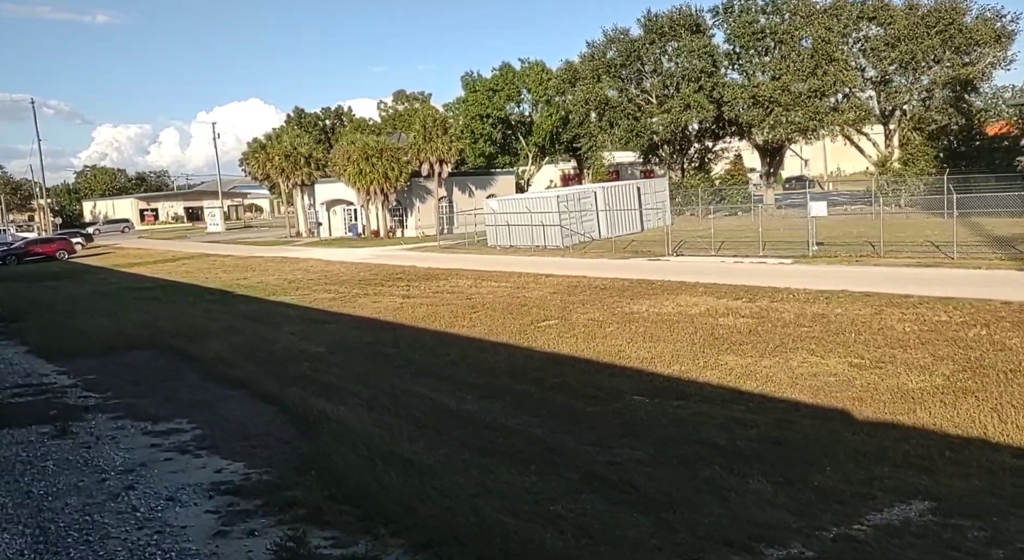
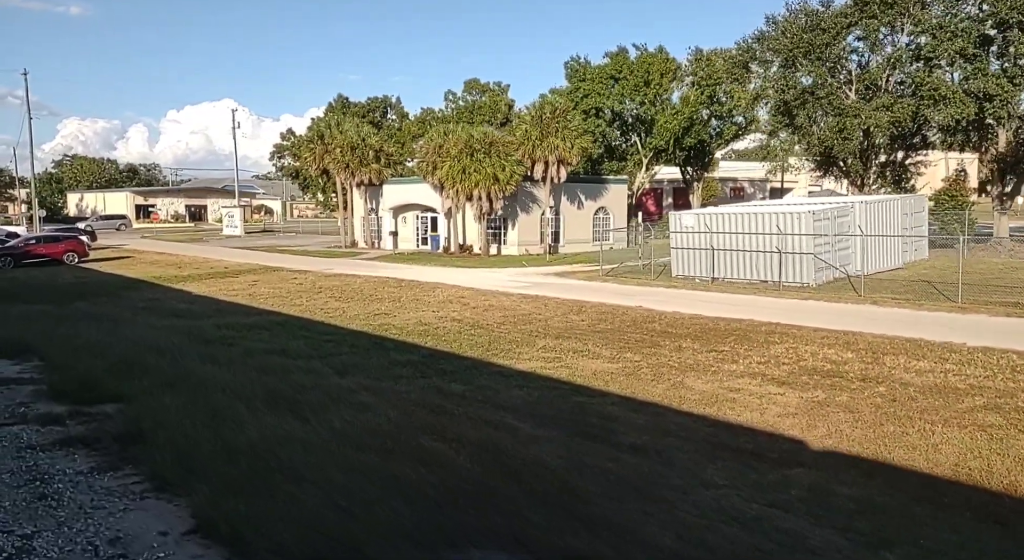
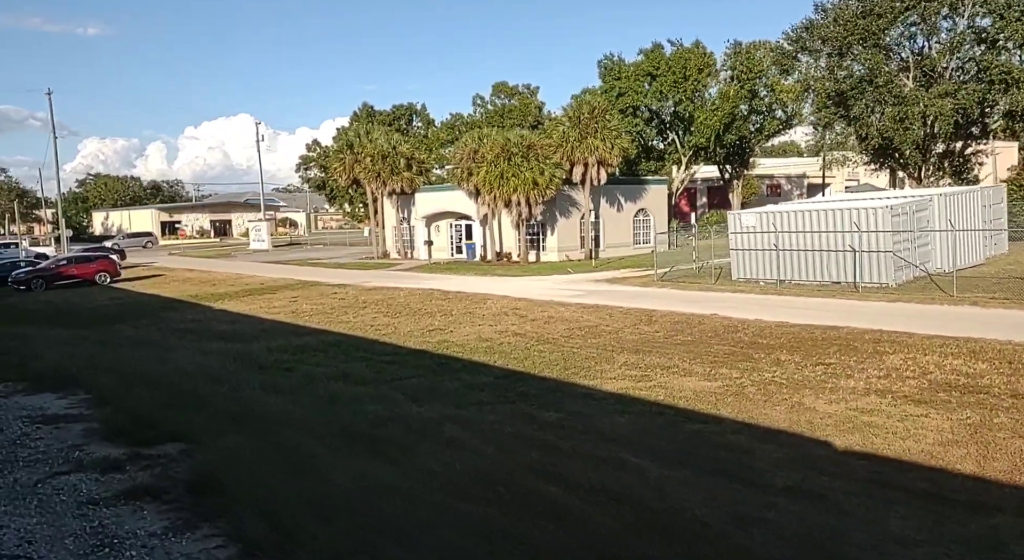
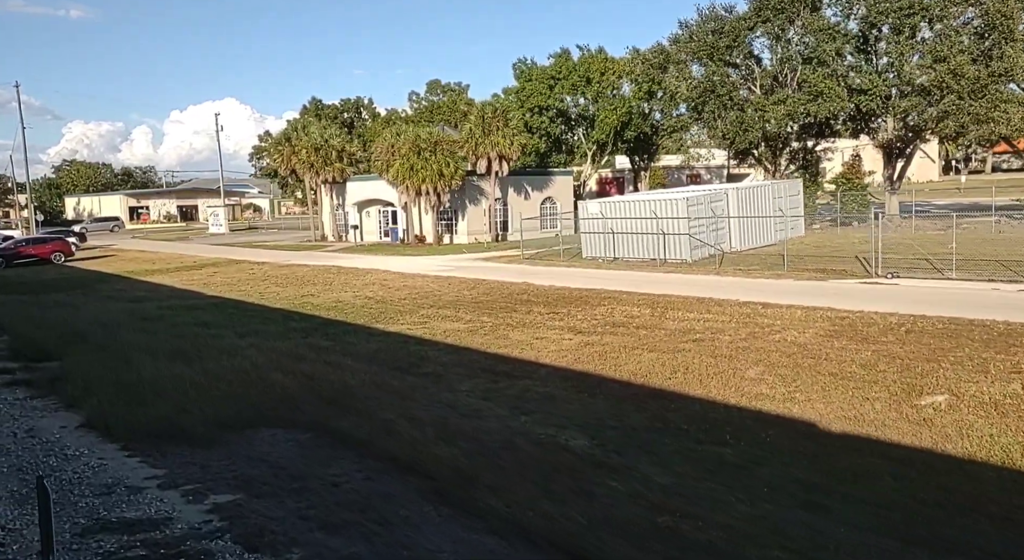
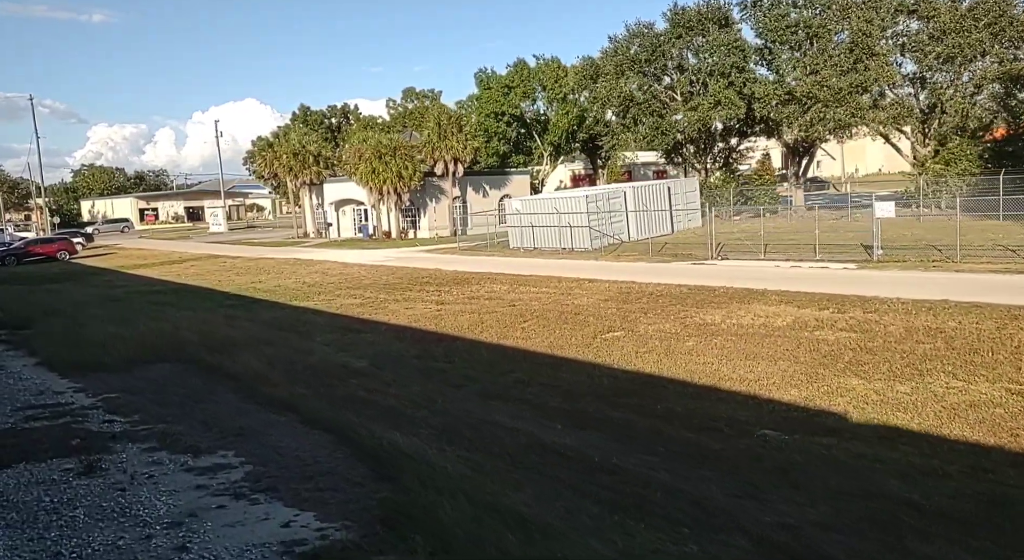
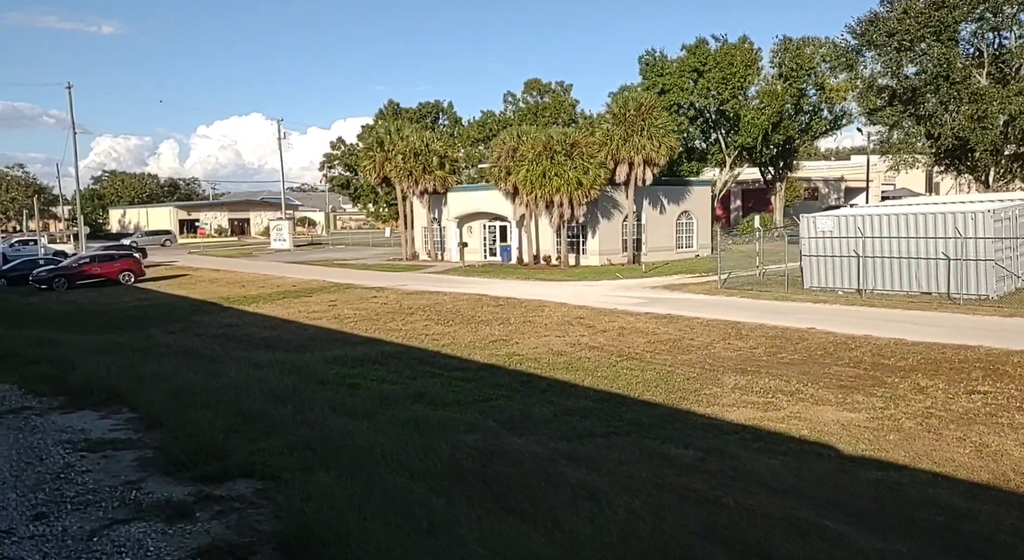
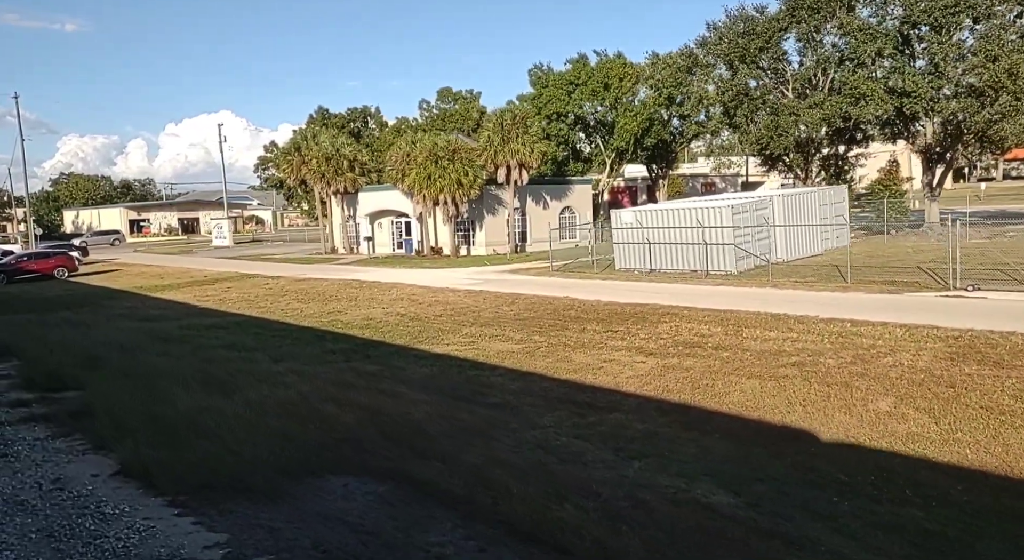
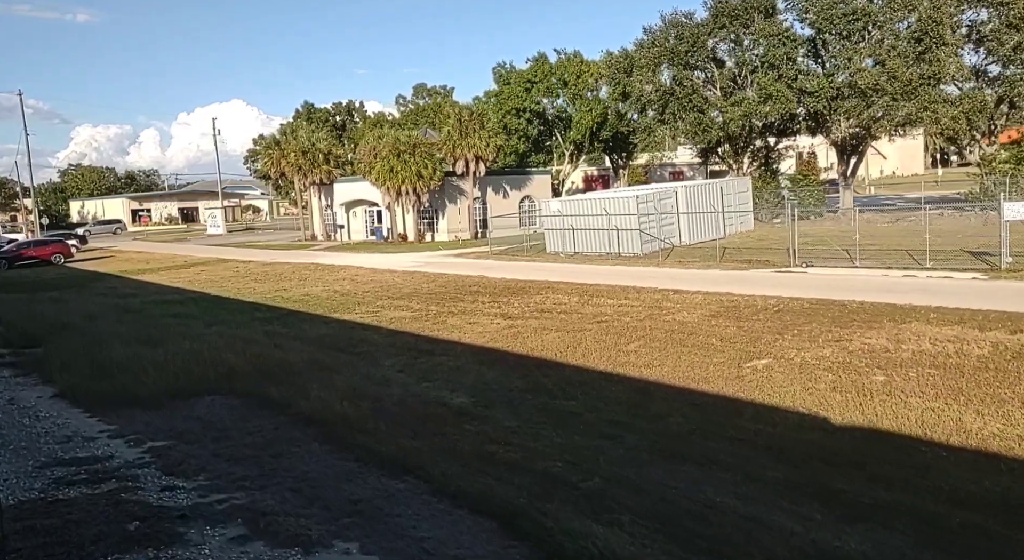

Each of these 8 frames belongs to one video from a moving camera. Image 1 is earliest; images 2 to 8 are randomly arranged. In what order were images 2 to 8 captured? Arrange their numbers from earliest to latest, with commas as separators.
5, 8, 4, 7, 2, 3, 6
